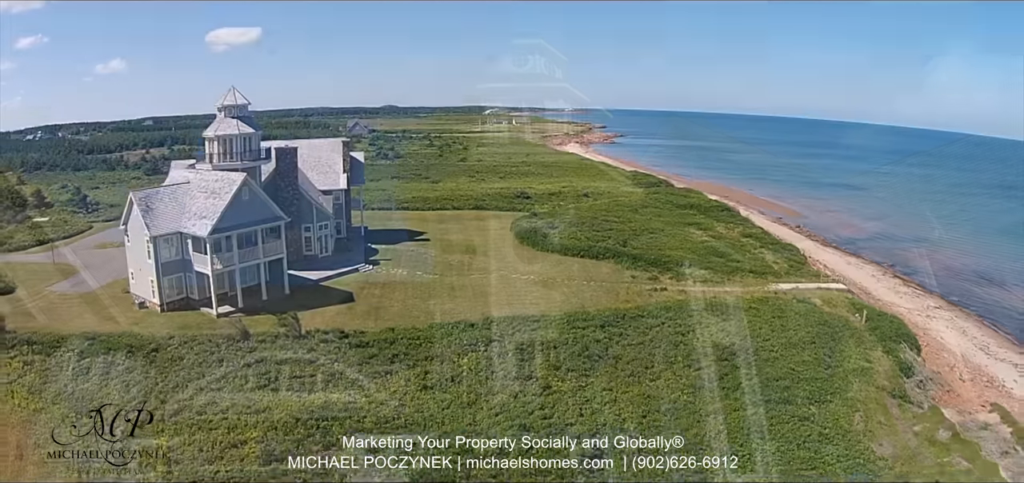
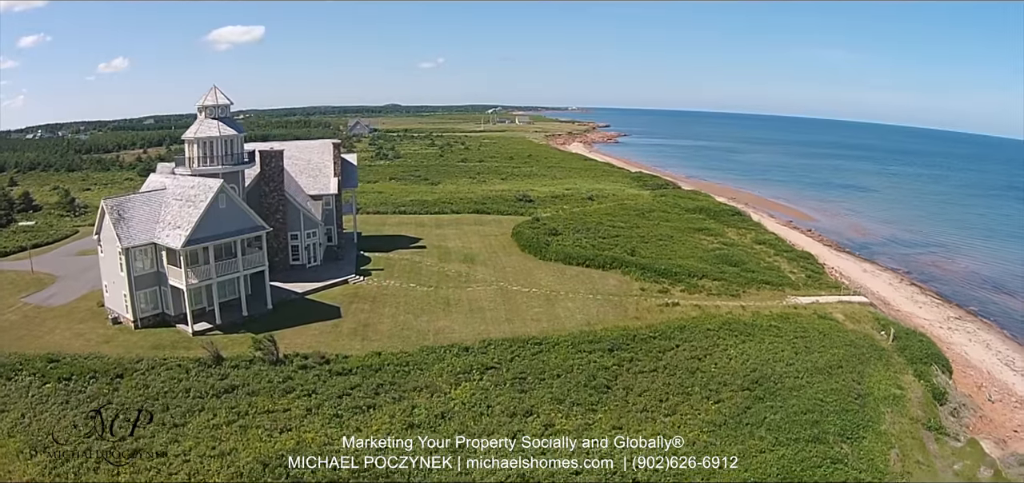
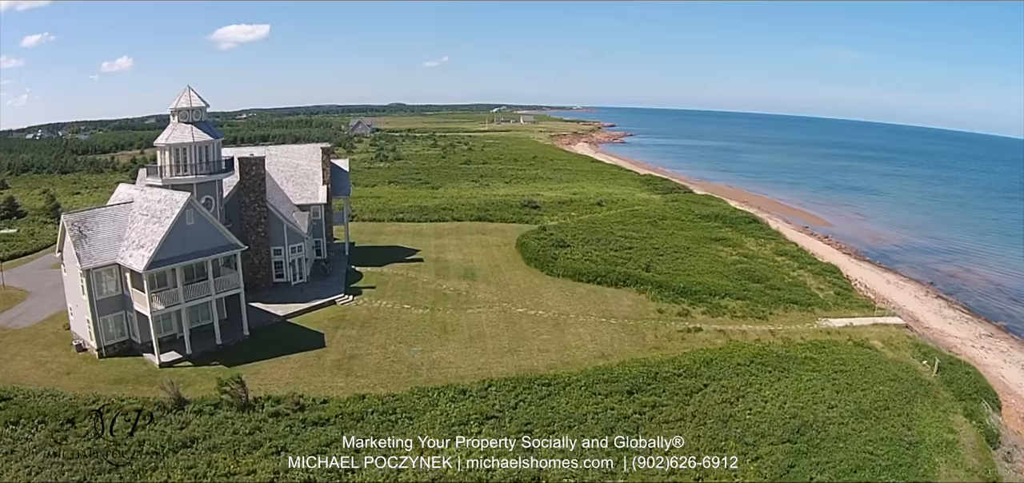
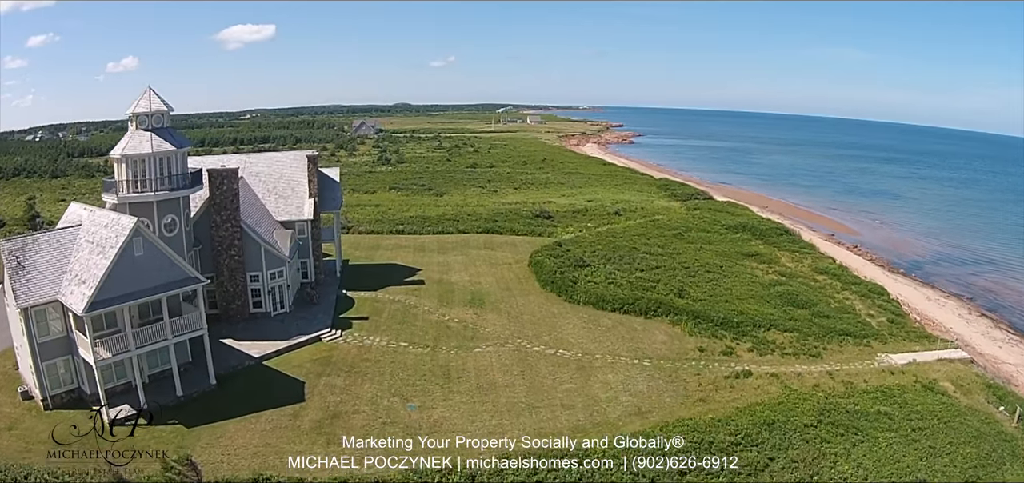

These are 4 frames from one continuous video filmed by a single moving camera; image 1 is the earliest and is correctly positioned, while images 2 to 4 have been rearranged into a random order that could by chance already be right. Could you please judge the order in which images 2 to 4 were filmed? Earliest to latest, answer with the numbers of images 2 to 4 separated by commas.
2, 3, 4
